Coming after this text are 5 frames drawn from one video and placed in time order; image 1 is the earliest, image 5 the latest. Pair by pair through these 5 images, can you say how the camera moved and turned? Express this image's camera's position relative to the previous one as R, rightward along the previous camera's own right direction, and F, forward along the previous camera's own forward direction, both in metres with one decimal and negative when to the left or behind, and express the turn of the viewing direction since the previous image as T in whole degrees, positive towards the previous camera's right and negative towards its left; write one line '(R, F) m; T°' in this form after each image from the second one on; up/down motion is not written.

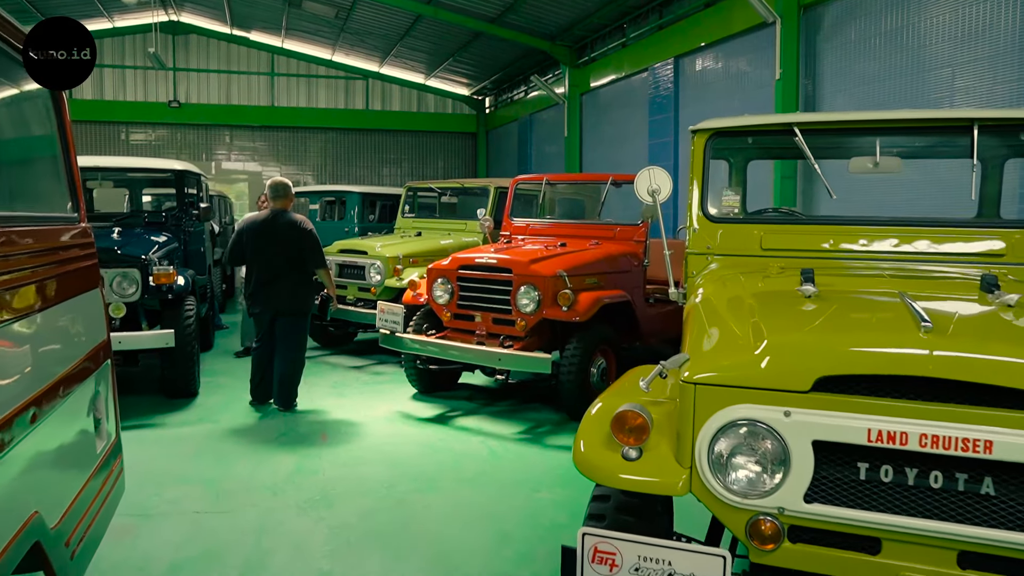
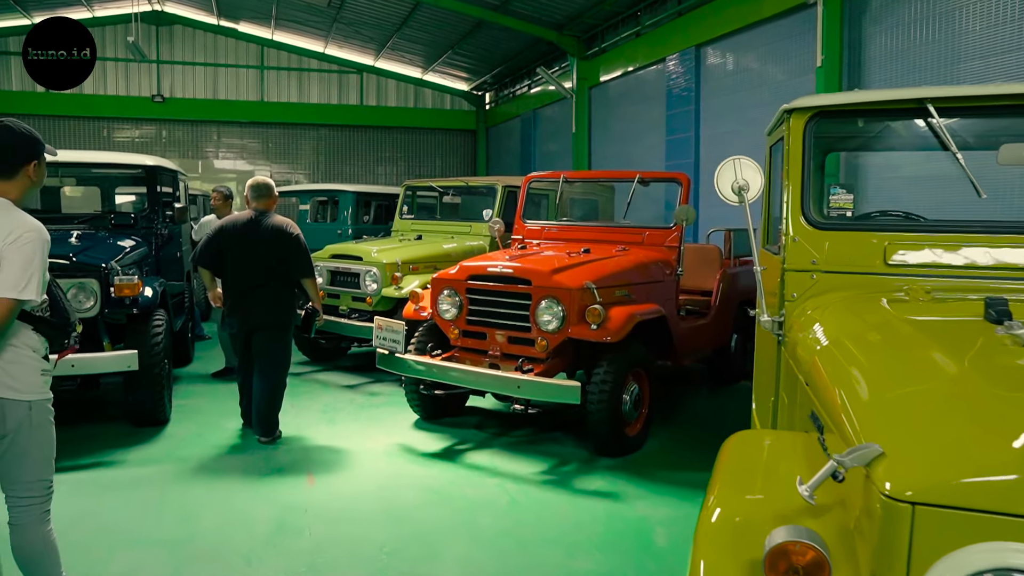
(-0.1, +0.7) m; 0°
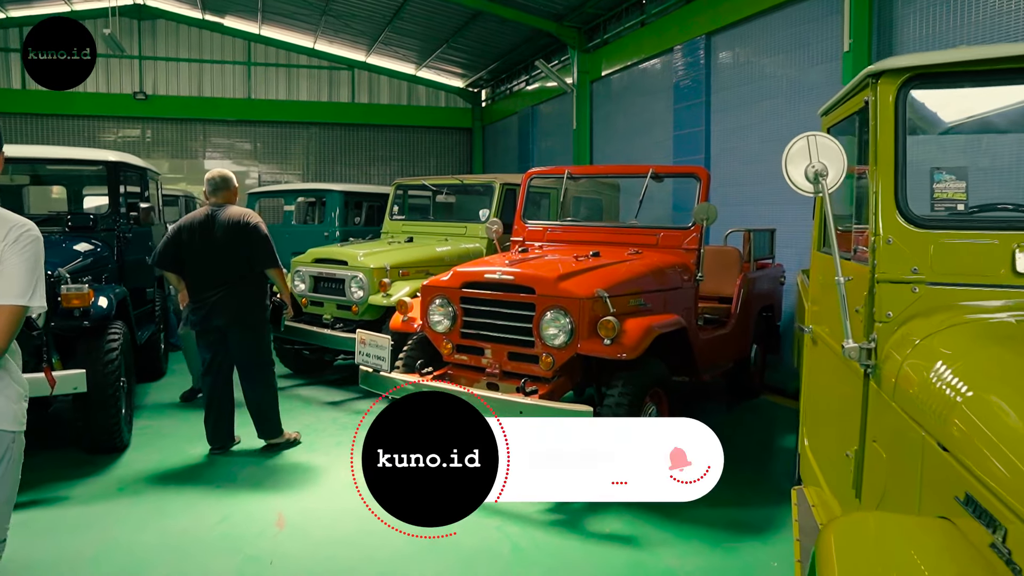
(0.0, +0.5) m; 0°
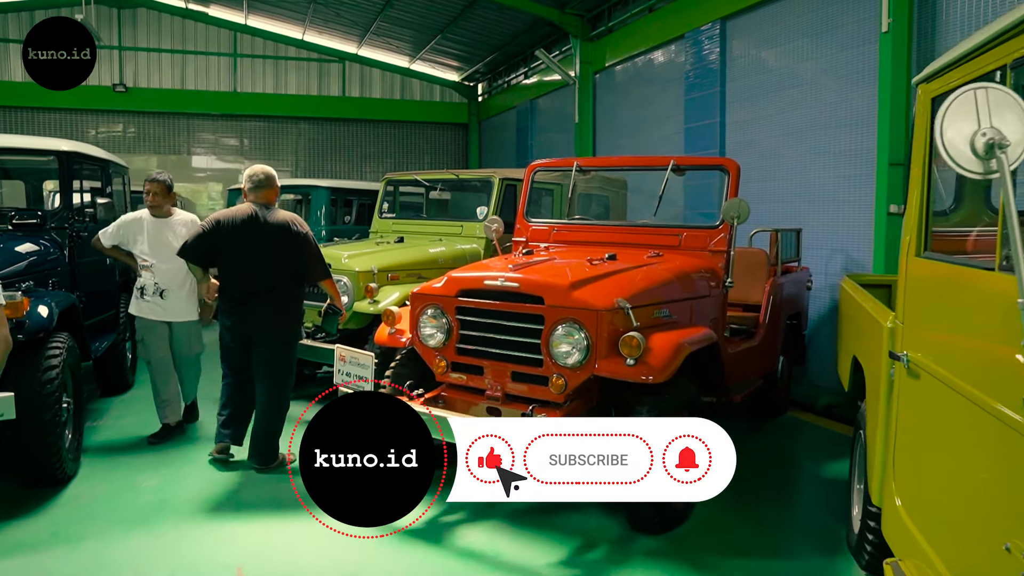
(0.0, +0.6) m; 0°
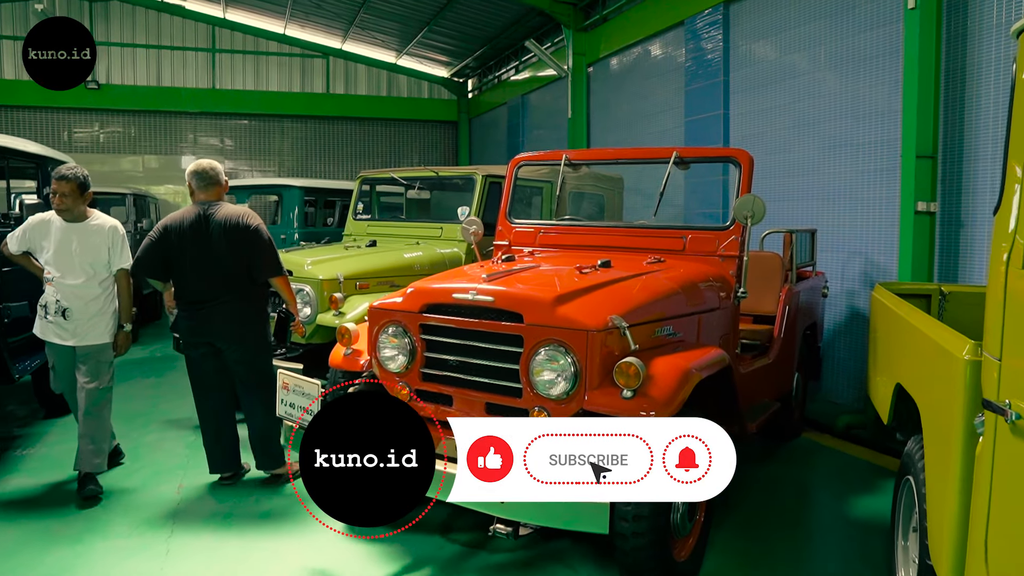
(+0.1, +0.6) m; 0°
